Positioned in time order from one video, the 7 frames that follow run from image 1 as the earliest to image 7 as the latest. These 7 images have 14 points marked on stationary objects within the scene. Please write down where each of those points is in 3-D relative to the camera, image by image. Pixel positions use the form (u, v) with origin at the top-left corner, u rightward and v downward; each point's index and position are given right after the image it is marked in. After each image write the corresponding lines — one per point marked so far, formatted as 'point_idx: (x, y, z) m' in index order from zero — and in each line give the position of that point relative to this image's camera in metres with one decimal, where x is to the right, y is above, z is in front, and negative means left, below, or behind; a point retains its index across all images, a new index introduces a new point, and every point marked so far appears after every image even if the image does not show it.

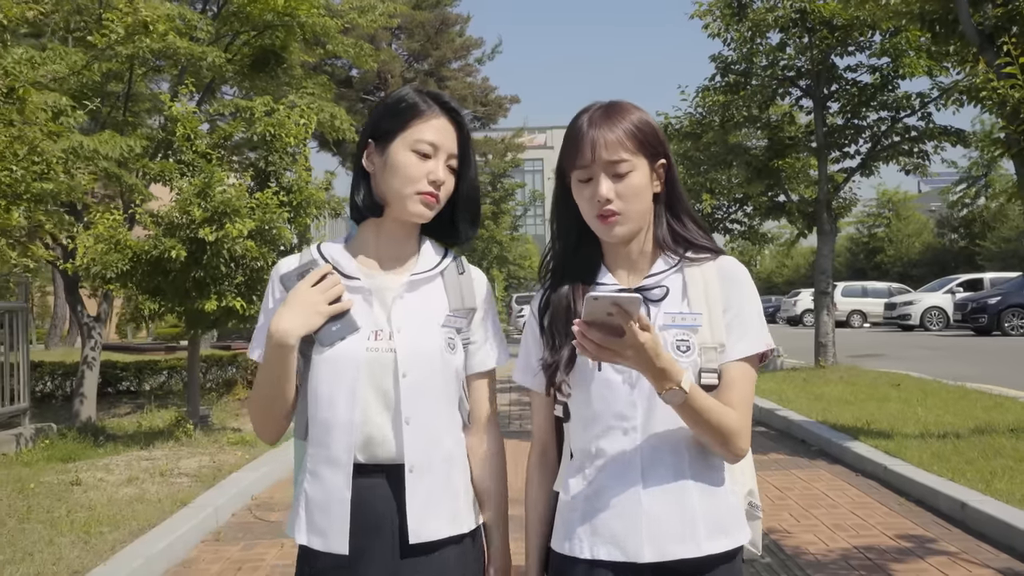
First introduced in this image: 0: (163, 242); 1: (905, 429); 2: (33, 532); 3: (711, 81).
0: (-3.0, +0.4, +8.1) m
1: (+3.6, -1.3, +8.3) m
2: (-2.8, -1.4, +5.5) m
3: (+3.0, +3.1, +13.6) m
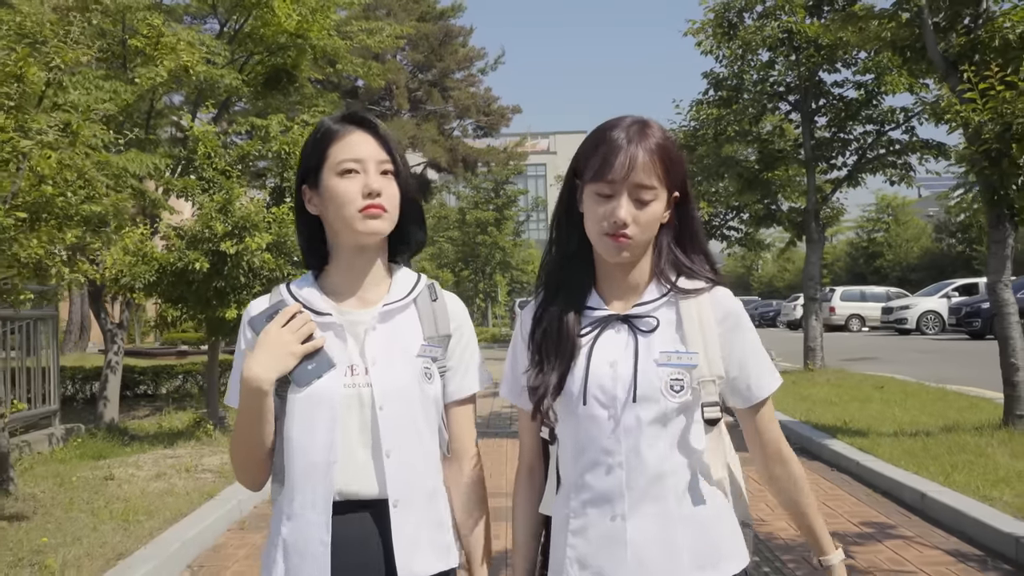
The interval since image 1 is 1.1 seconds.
0: (-3.0, +0.3, +8.7) m
1: (+3.6, -1.3, +8.9) m
2: (-2.9, -1.5, +6.1) m
3: (+3.0, +3.0, +14.2) m
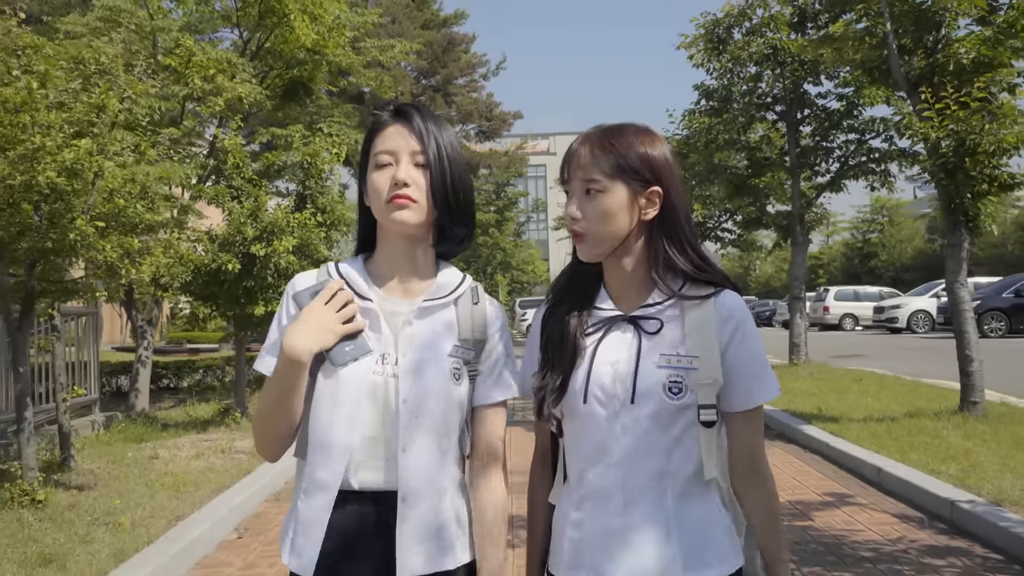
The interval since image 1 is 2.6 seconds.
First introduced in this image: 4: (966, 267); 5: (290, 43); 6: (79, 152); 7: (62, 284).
0: (-3.0, +0.3, +9.5) m
1: (+3.6, -1.3, +9.7) m
2: (-2.8, -1.5, +6.9) m
3: (+3.0, +3.0, +15.0) m
4: (+4.4, +0.2, +8.9) m
5: (-2.9, +3.1, +11.8) m
6: (-2.5, +0.8, +5.4) m
7: (-3.0, 0.0, +6.1) m
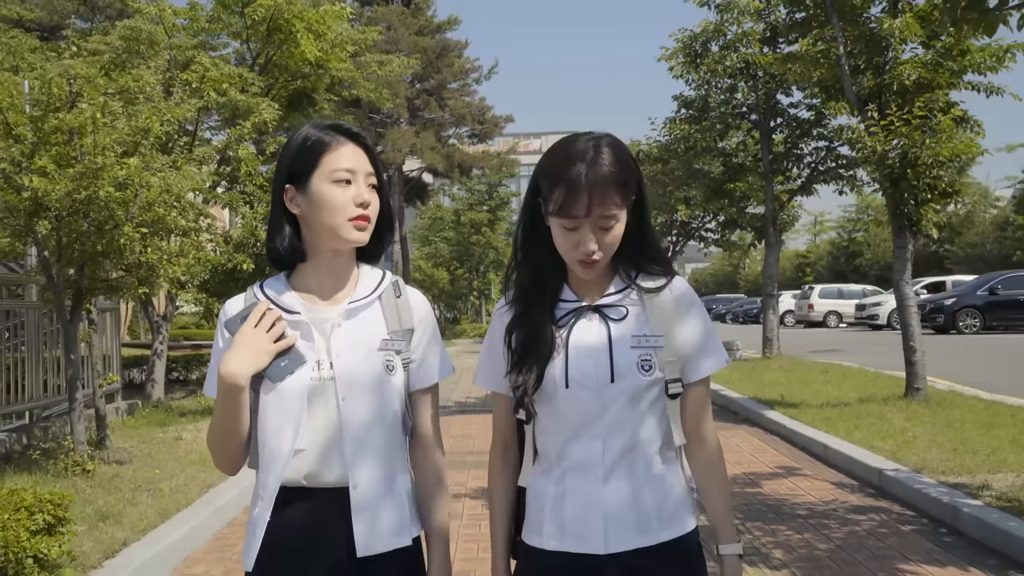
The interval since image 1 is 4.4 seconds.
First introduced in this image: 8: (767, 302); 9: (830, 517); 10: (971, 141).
0: (-3.1, +0.3, +10.4) m
1: (+3.5, -1.3, +10.7) m
2: (-2.9, -1.5, +7.8) m
3: (+2.9, +3.0, +16.0) m
4: (+4.3, +0.2, +9.8) m
5: (-3.0, +3.2, +12.7) m
6: (-2.6, +0.8, +6.3) m
7: (-3.1, 0.0, +7.0) m
8: (+4.3, -0.2, +15.6) m
9: (+2.1, -1.5, +6.2) m
10: (+4.6, +1.5, +9.2) m
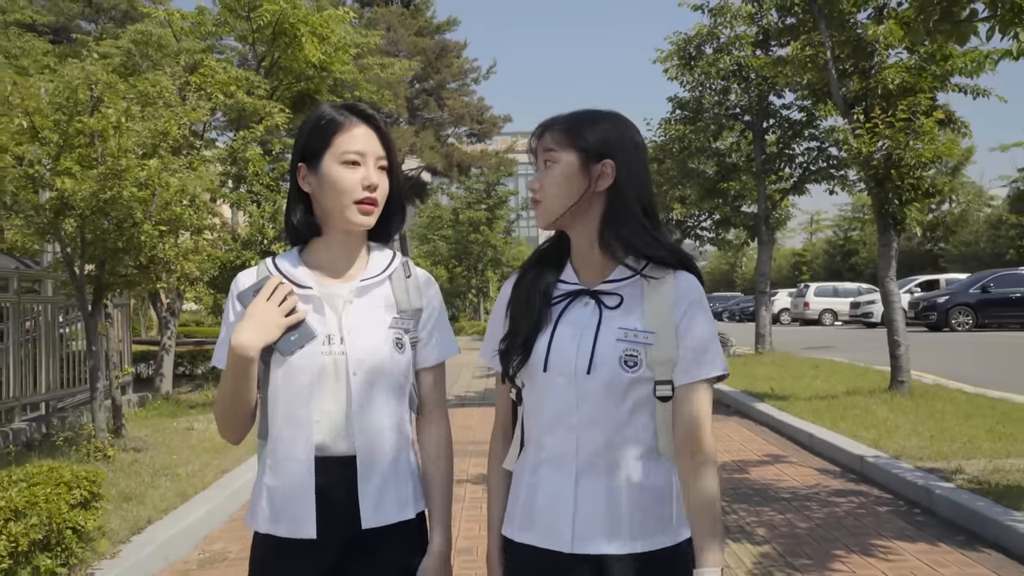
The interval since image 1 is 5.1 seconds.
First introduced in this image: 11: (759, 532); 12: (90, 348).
0: (-3.1, +0.4, +10.8) m
1: (+3.5, -1.3, +11.1) m
2: (-2.9, -1.4, +8.2) m
3: (+2.8, +3.1, +16.3) m
4: (+4.2, +0.3, +10.2) m
5: (-3.0, +3.2, +13.1) m
6: (-2.6, +0.9, +6.7) m
7: (-3.1, +0.1, +7.4) m
8: (+4.3, -0.2, +16.0) m
9: (+2.1, -1.5, +6.5) m
10: (+4.6, +1.5, +9.5) m
11: (+1.5, -1.5, +5.8) m
12: (-3.4, -0.5, +7.4) m
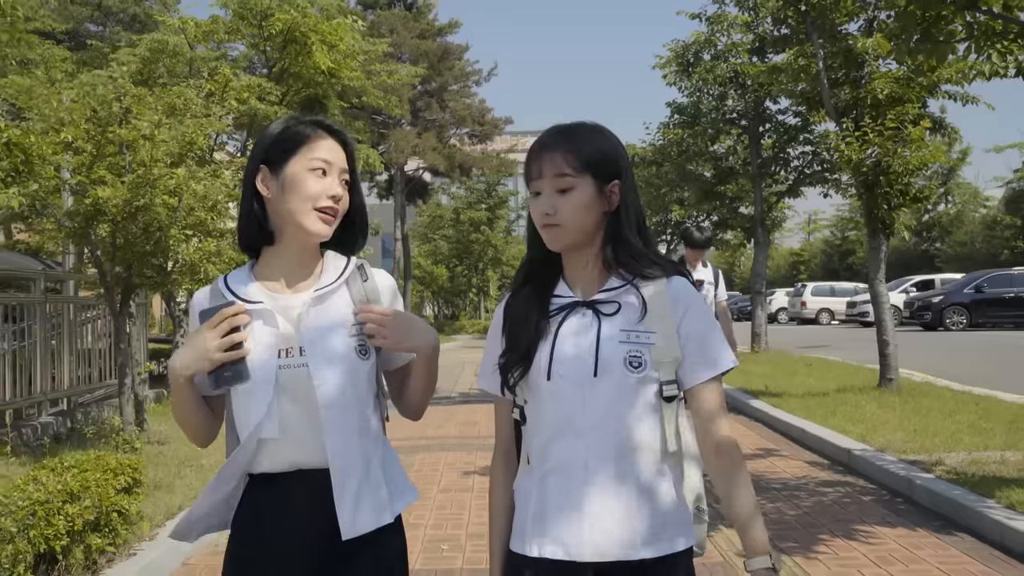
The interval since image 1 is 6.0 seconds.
0: (-3.1, +0.4, +11.2) m
1: (+3.5, -1.3, +11.5) m
2: (-2.9, -1.5, +8.6) m
3: (+2.9, +3.1, +16.7) m
4: (+4.3, +0.3, +10.6) m
5: (-3.0, +3.2, +13.5) m
6: (-2.6, +0.9, +7.1) m
7: (-3.0, +0.1, +7.8) m
8: (+4.3, -0.2, +16.4) m
9: (+2.2, -1.5, +6.9) m
10: (+4.6, +1.5, +9.9) m
11: (+1.6, -1.5, +6.2) m
12: (-3.3, -0.5, +7.8) m
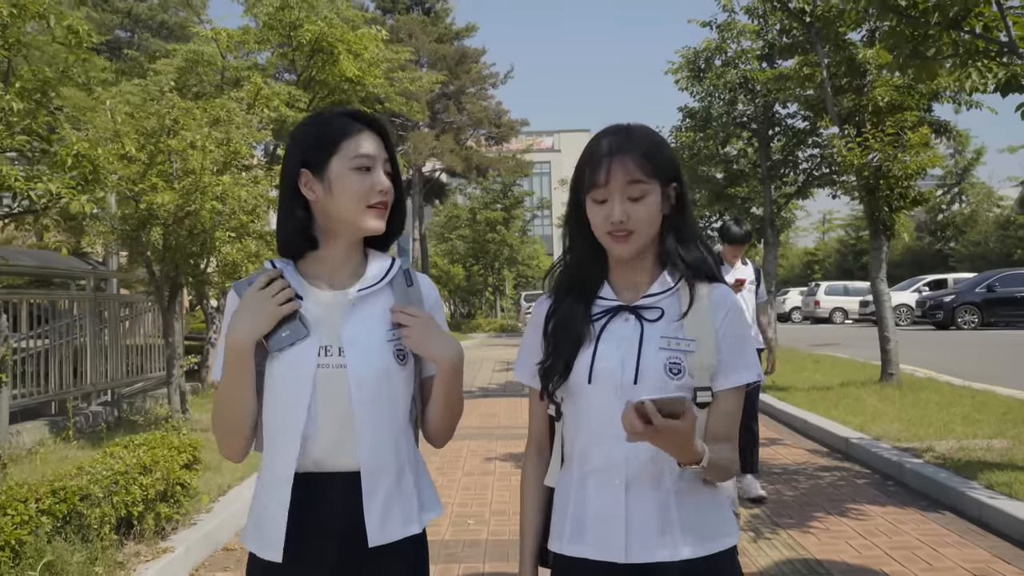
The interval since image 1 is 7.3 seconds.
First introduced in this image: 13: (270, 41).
0: (-2.9, +0.4, +11.8) m
1: (+3.7, -1.3, +12.0) m
2: (-2.7, -1.4, +9.2) m
3: (+3.2, +3.1, +17.2) m
4: (+4.5, +0.3, +11.1) m
5: (-2.7, +3.2, +14.1) m
6: (-2.4, +0.9, +7.7) m
7: (-2.9, +0.1, +8.4) m
8: (+4.6, -0.2, +16.9) m
9: (+2.3, -1.5, +7.5) m
10: (+4.8, +1.5, +10.4) m
11: (+1.7, -1.5, +6.7) m
12: (-3.1, -0.5, +8.4) m
13: (-3.6, +3.7, +13.8) m
